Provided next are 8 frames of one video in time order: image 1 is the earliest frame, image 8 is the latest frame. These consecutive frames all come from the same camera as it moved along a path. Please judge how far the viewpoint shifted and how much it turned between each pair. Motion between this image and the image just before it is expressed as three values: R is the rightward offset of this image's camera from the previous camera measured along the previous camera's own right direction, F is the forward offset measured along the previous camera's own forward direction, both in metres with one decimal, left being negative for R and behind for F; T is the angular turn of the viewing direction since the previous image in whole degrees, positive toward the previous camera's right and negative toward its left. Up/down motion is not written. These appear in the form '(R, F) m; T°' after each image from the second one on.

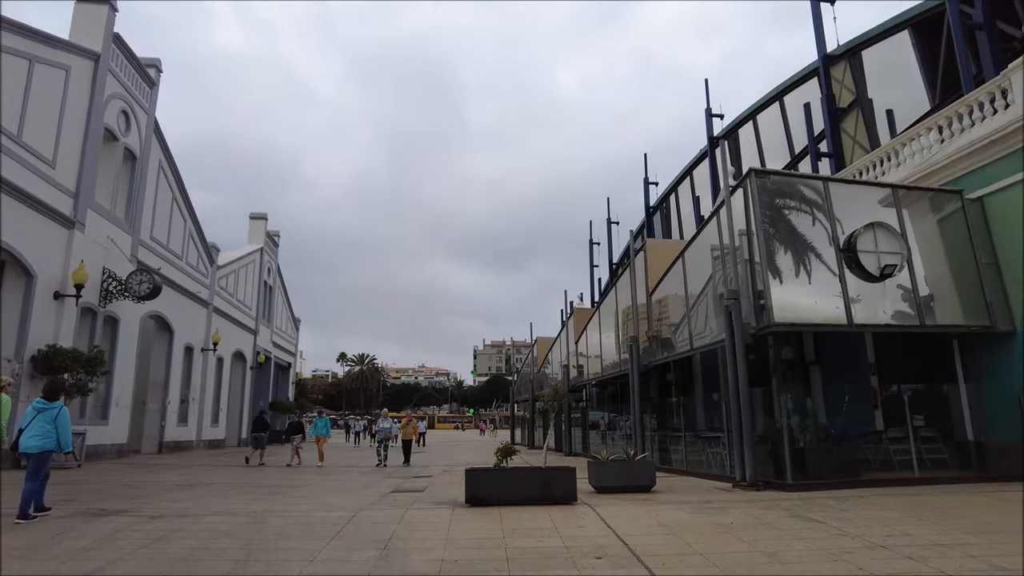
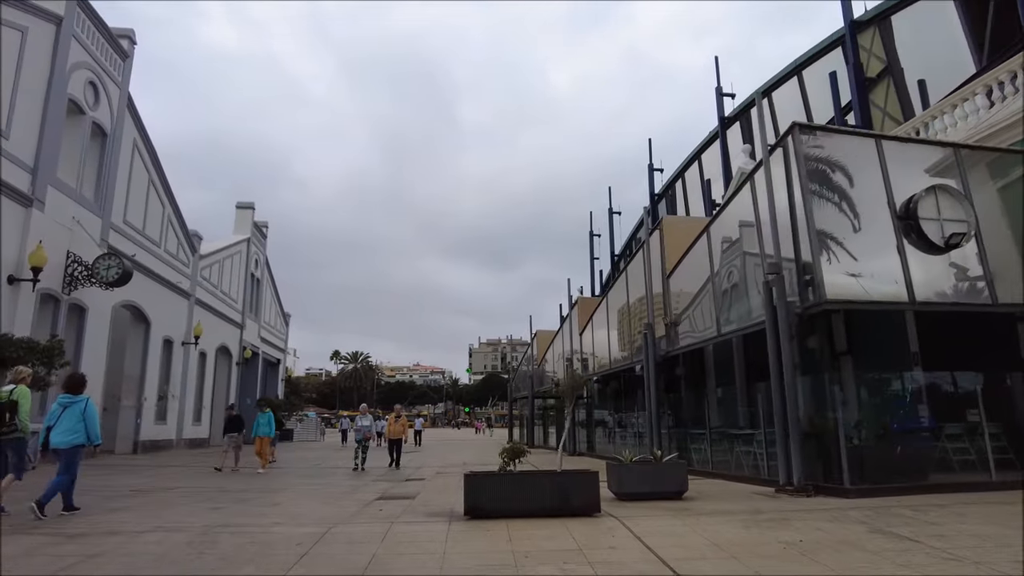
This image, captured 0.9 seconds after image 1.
(-0.2, +1.6) m; 0°
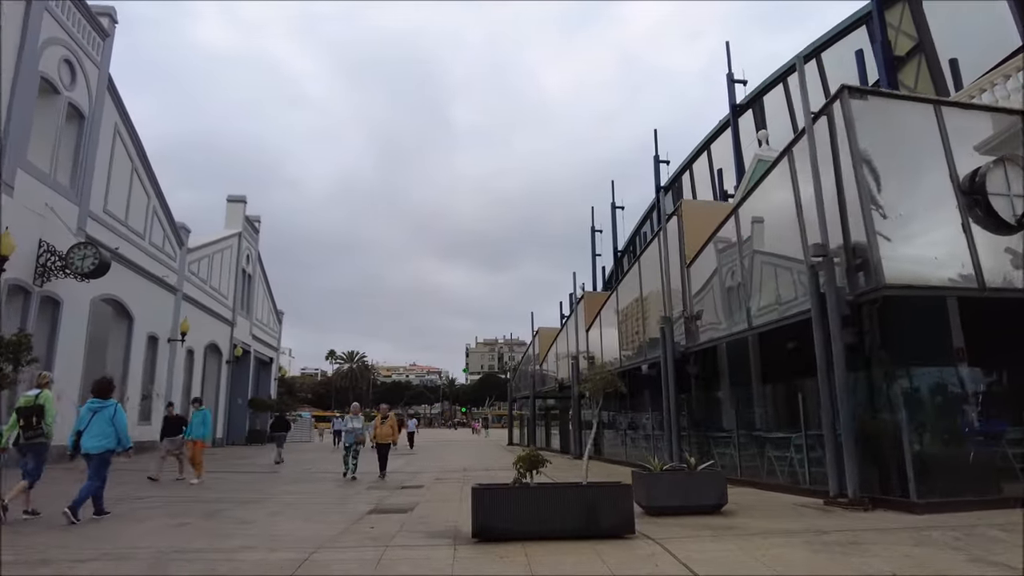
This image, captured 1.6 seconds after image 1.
(-0.2, +1.2) m; 0°
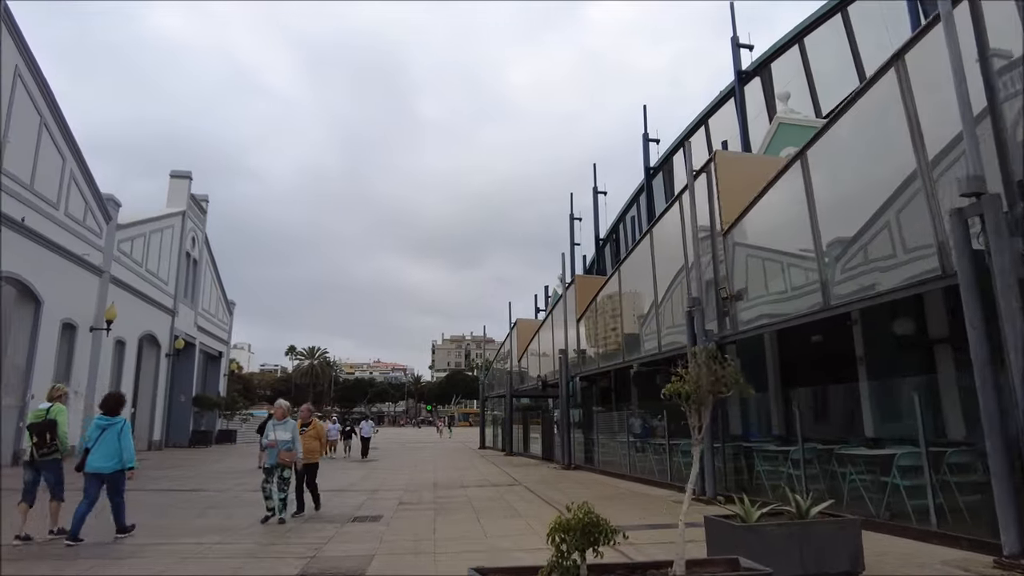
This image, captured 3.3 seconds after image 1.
(-0.4, +3.1) m; +3°
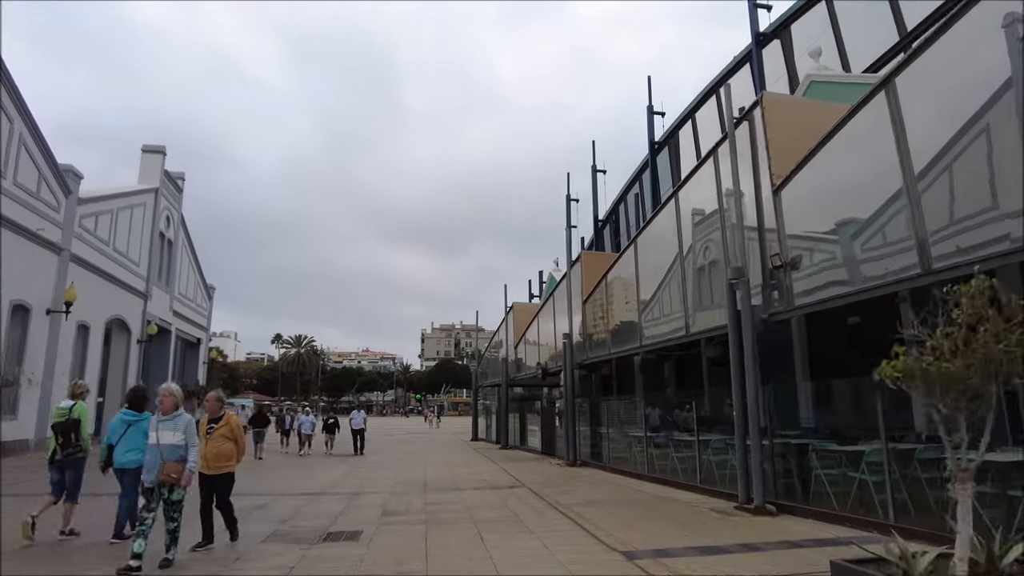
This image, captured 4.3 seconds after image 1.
(-0.2, +1.9) m; +1°
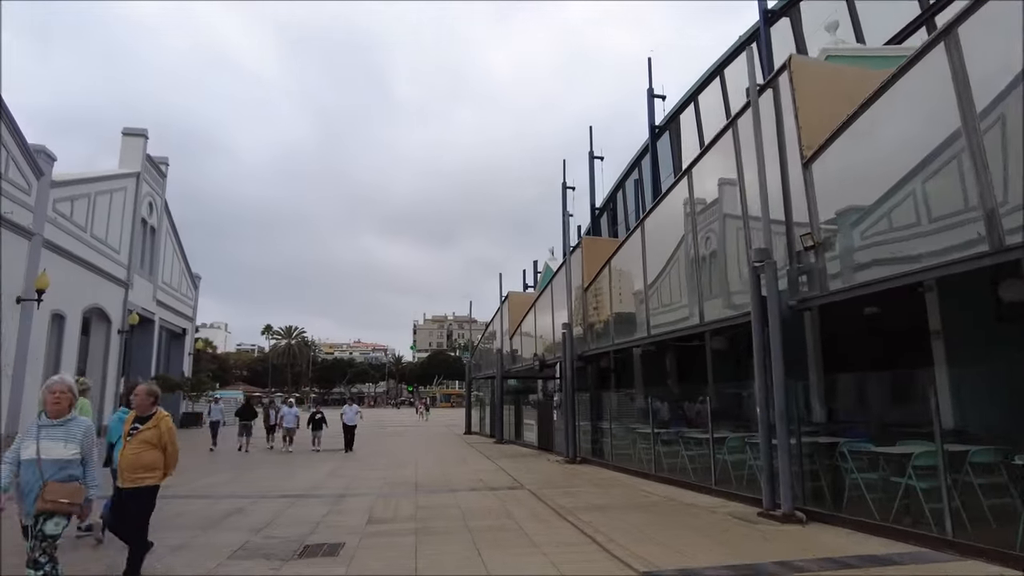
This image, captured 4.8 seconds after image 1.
(-0.1, +0.9) m; +1°
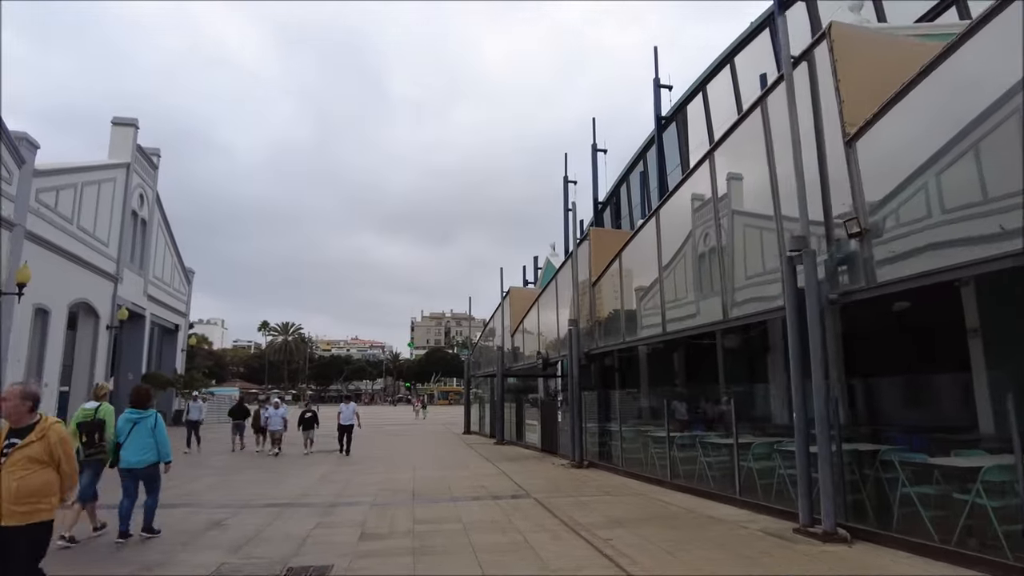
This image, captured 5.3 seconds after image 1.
(-0.1, +0.8) m; 0°
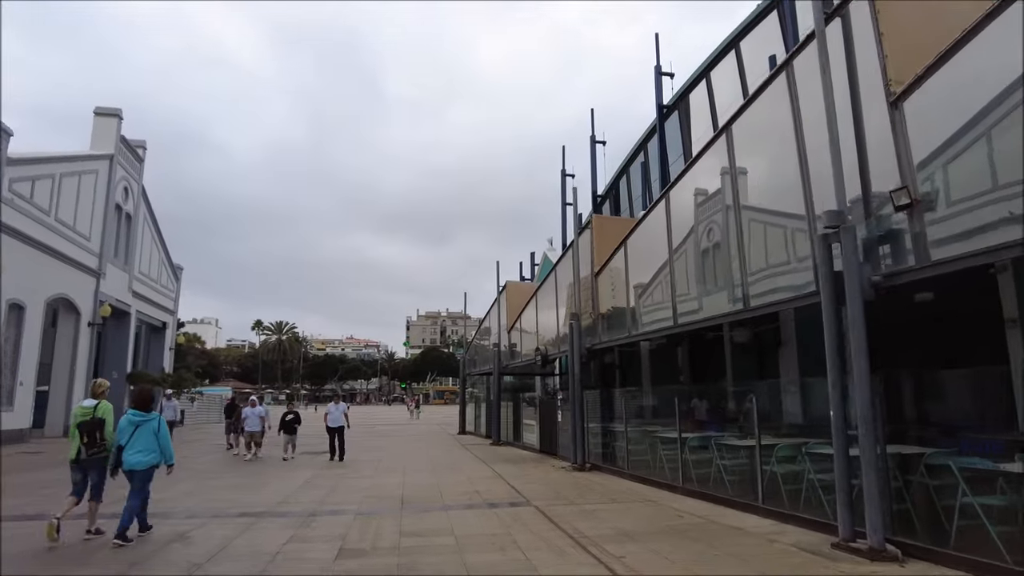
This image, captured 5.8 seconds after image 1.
(0.0, +0.9) m; 0°
